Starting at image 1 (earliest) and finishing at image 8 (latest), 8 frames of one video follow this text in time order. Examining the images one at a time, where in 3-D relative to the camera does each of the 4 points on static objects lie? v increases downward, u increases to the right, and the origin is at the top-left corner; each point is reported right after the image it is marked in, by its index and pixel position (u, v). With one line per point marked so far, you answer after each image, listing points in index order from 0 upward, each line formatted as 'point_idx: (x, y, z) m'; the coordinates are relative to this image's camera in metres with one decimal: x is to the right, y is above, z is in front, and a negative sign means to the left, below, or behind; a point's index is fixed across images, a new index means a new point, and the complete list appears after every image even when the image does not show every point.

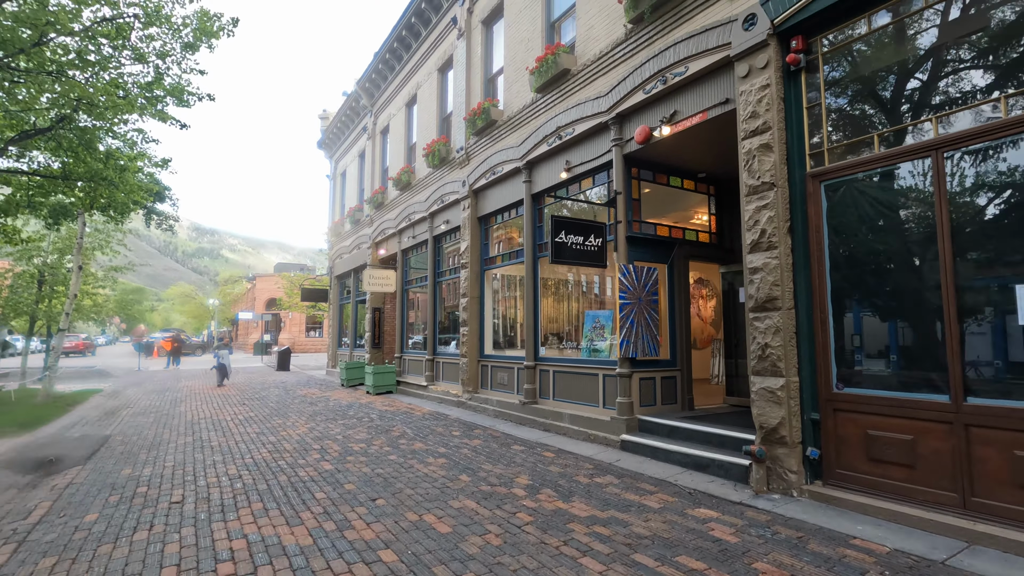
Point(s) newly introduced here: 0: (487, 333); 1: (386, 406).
0: (-0.6, -1.0, +11.6) m
1: (-2.9, -2.8, +12.5) m
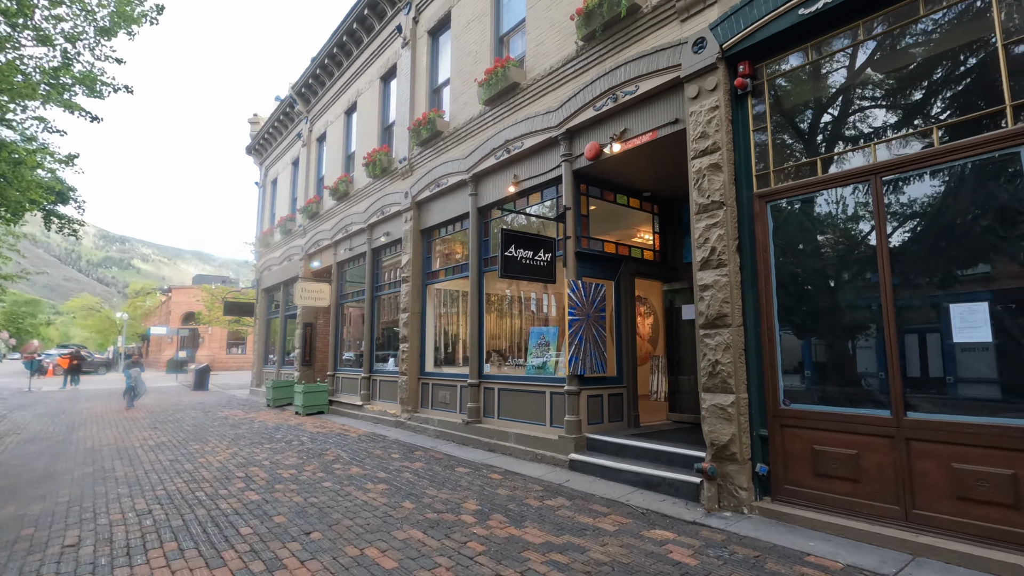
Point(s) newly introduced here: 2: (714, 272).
0: (-1.8, -1.3, +11.2) m
1: (-4.3, -3.1, +11.7) m
2: (+2.2, +0.2, +5.7) m
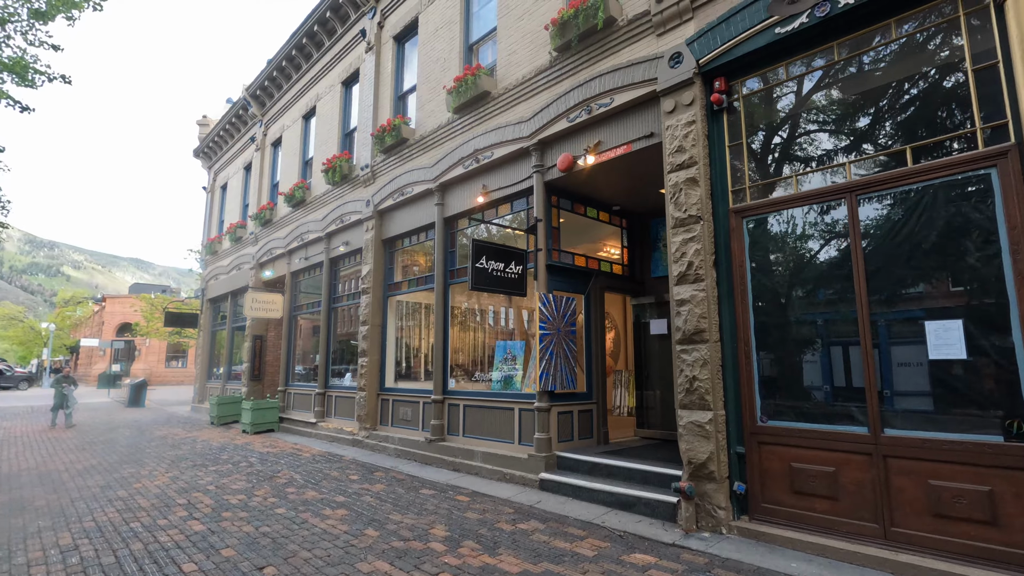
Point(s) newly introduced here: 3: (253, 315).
0: (-2.5, -1.5, +10.7) m
1: (-5.0, -3.3, +11.0) m
2: (+1.9, 0.0, +5.6) m
3: (-6.8, -0.7, +13.9) m
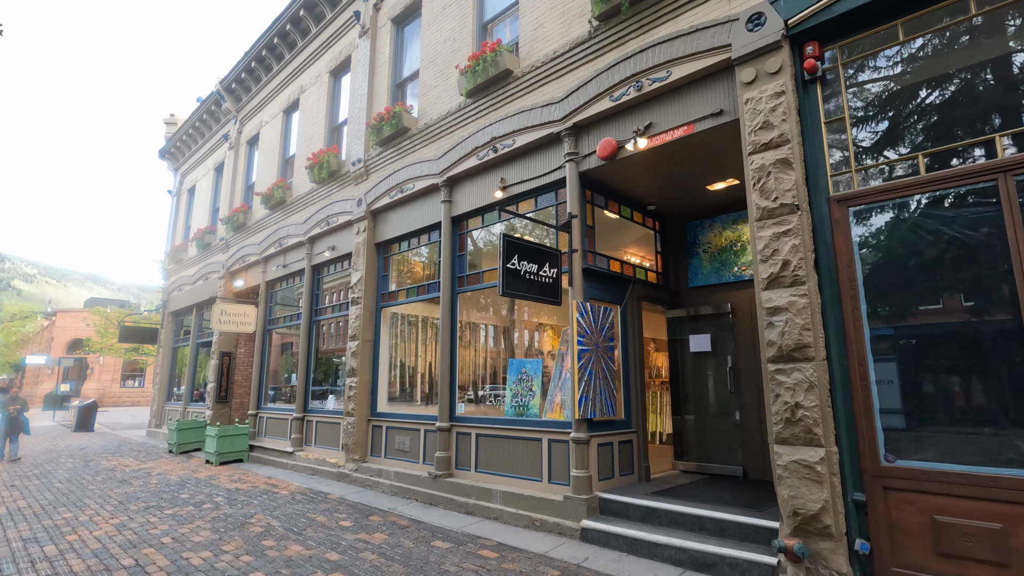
0: (-2.3, -1.7, +9.3) m
1: (-4.9, -3.4, +9.4) m
2: (+2.4, 0.0, +4.6) m
3: (-6.7, -0.9, +12.4) m
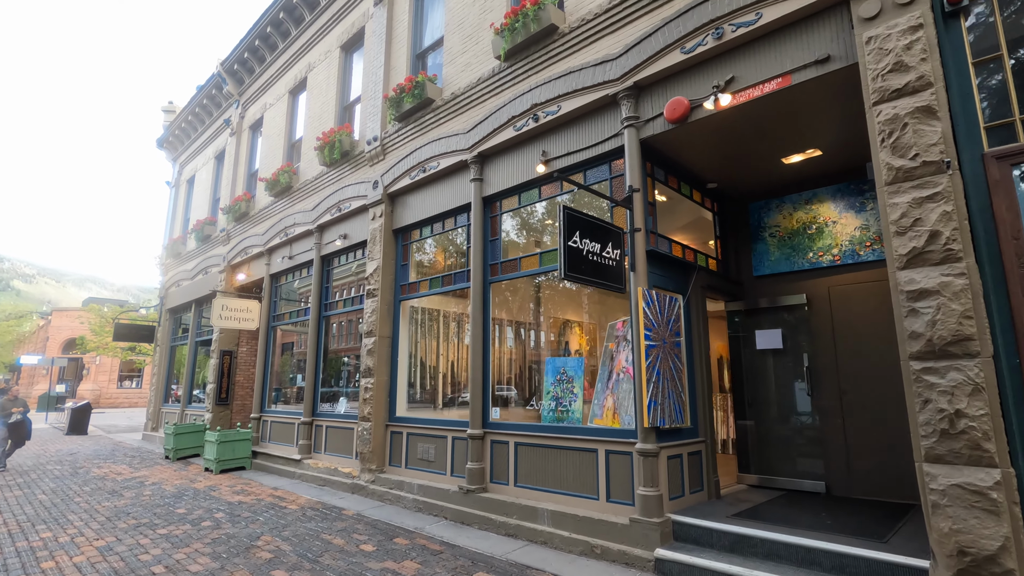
0: (-1.8, -1.6, +8.4) m
1: (-4.4, -3.3, +8.5) m
2: (+2.9, +0.1, +3.6) m
3: (-6.2, -0.8, +11.4) m
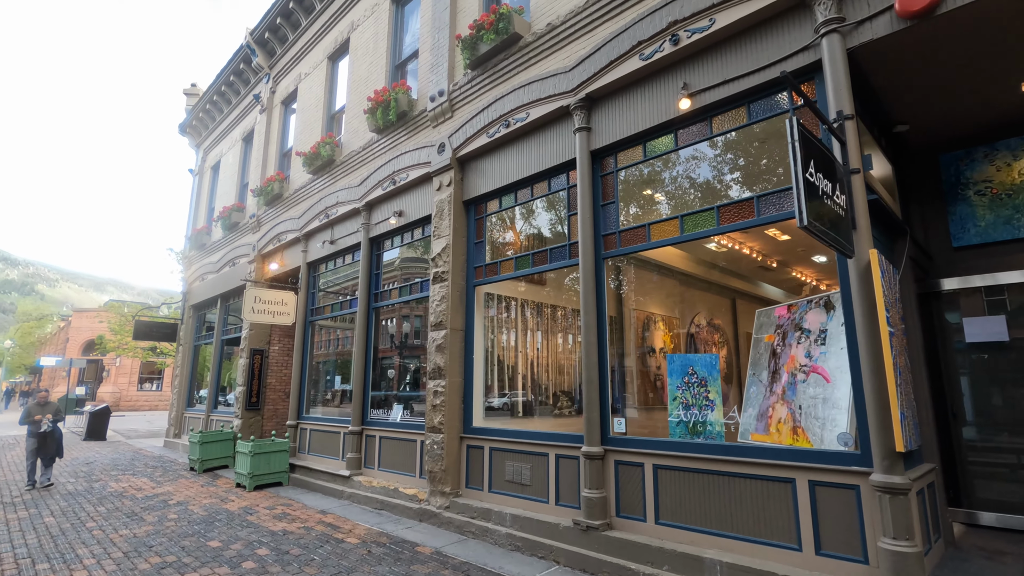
0: (-0.5, -1.3, +6.9) m
1: (-3.0, -3.1, +7.0) m
2: (+4.1, +0.4, +2.0) m
3: (-4.8, -0.6, +10.0) m
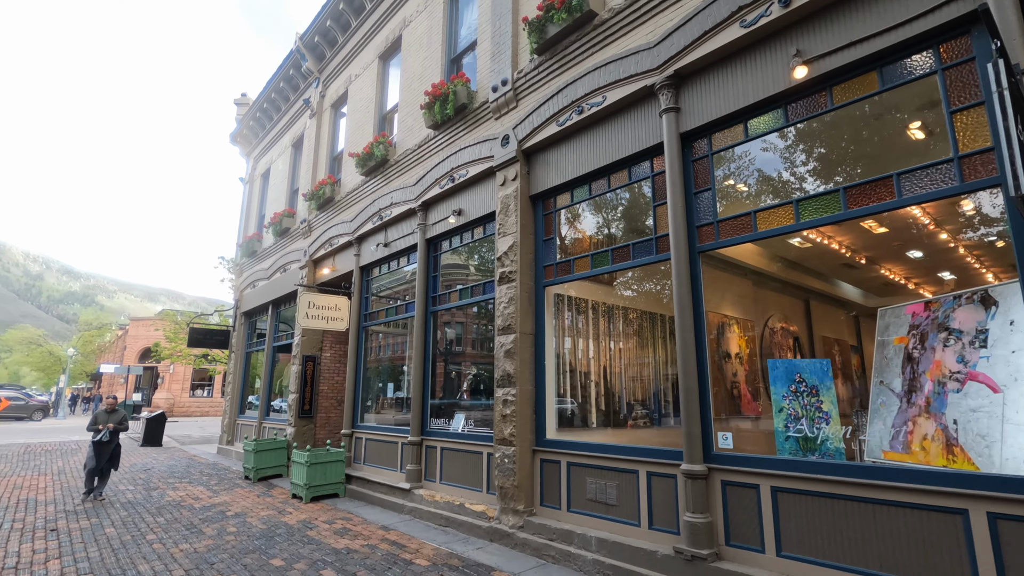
0: (+0.4, -1.3, +6.3) m
1: (-2.1, -3.1, +6.7) m
2: (+4.6, +0.5, +1.2) m
3: (-3.7, -0.7, +9.8) m
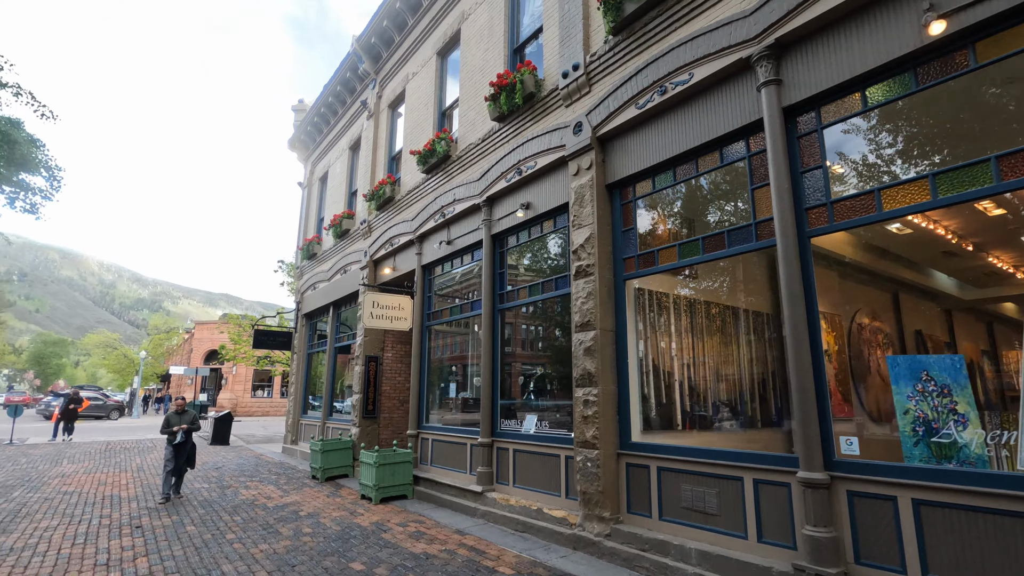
0: (+1.3, -1.3, +6.0) m
1: (-1.1, -3.1, +6.5) m
2: (+5.1, +0.6, +0.5) m
3: (-2.5, -0.7, +9.7) m
